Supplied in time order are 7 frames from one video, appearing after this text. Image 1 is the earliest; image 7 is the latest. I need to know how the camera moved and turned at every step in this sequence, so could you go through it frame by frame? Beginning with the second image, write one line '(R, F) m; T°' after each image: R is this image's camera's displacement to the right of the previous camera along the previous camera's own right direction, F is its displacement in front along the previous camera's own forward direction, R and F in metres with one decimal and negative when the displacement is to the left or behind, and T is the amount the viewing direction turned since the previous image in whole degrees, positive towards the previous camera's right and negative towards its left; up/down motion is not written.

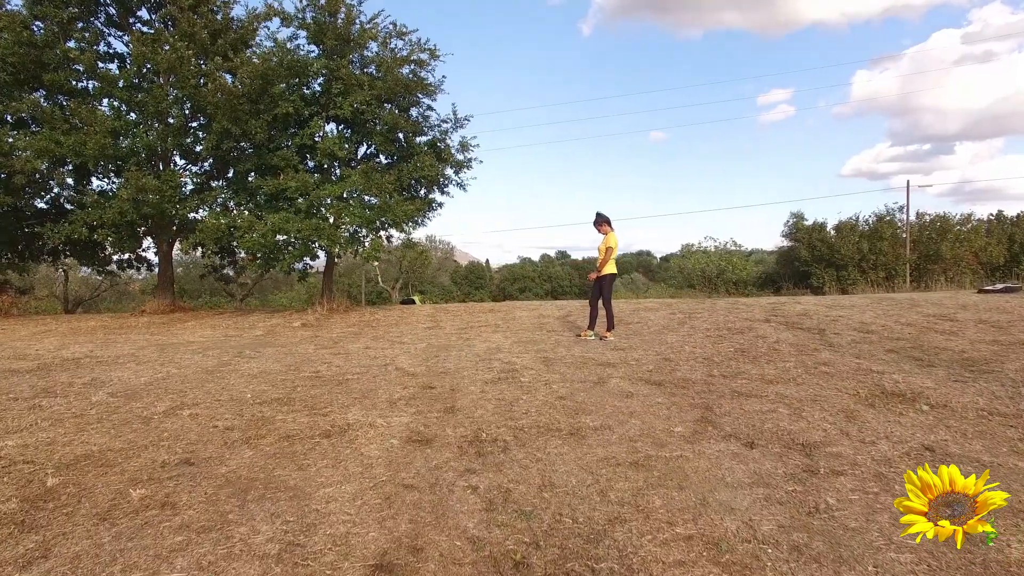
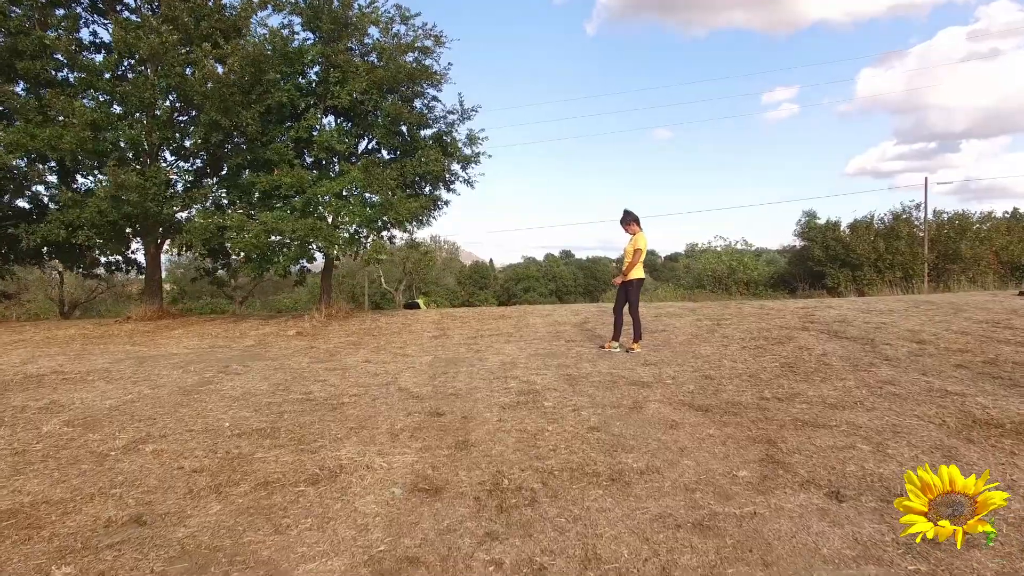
(-0.1, +0.8) m; 0°
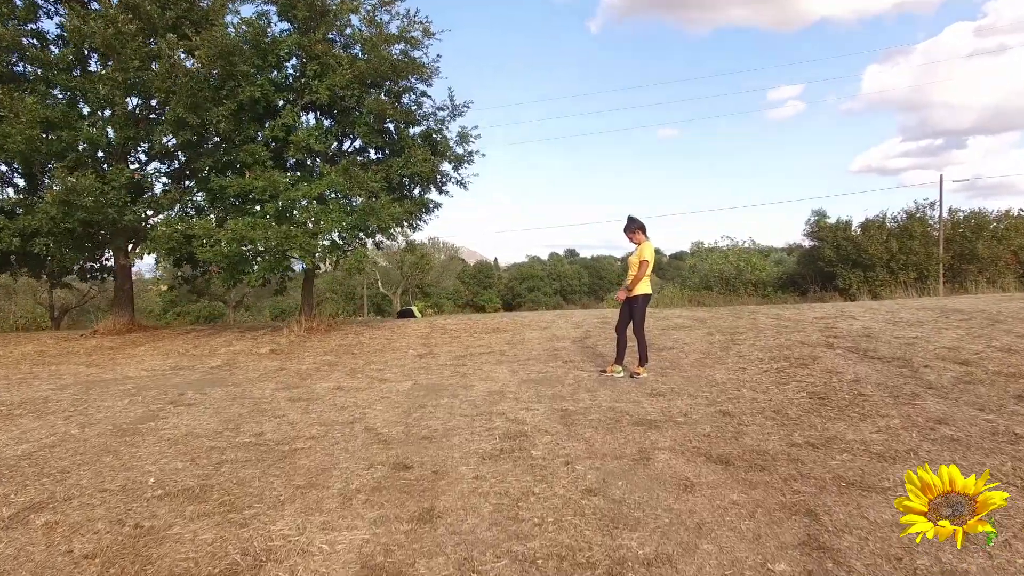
(+0.1, +0.8) m; 0°
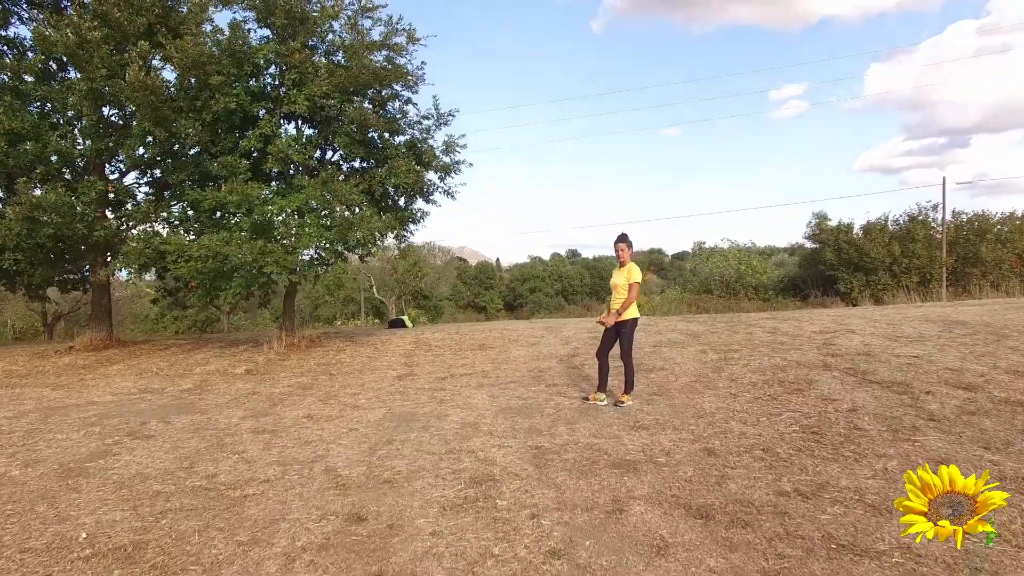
(+0.2, +0.3) m; 0°
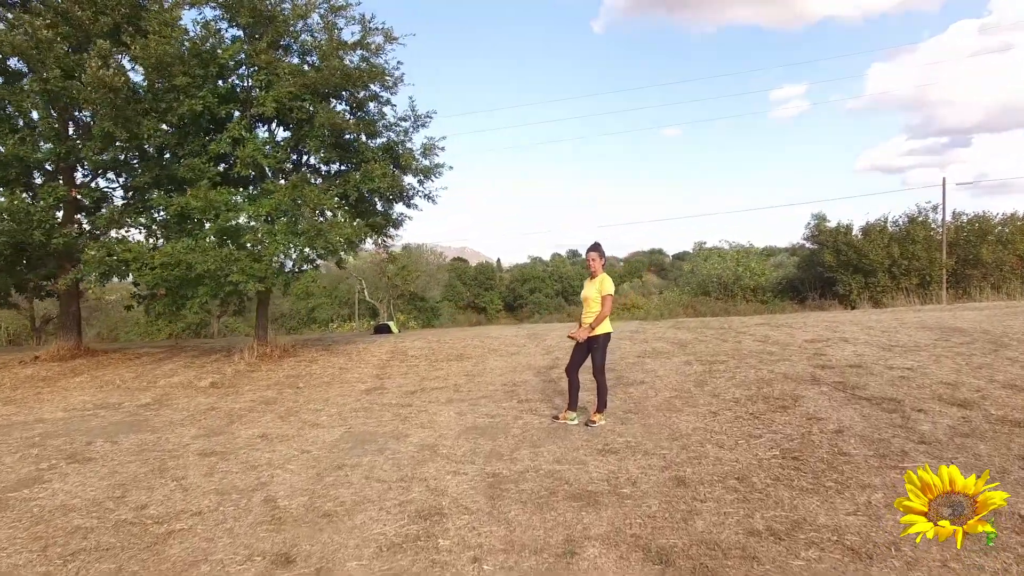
(+0.3, +0.3) m; 0°
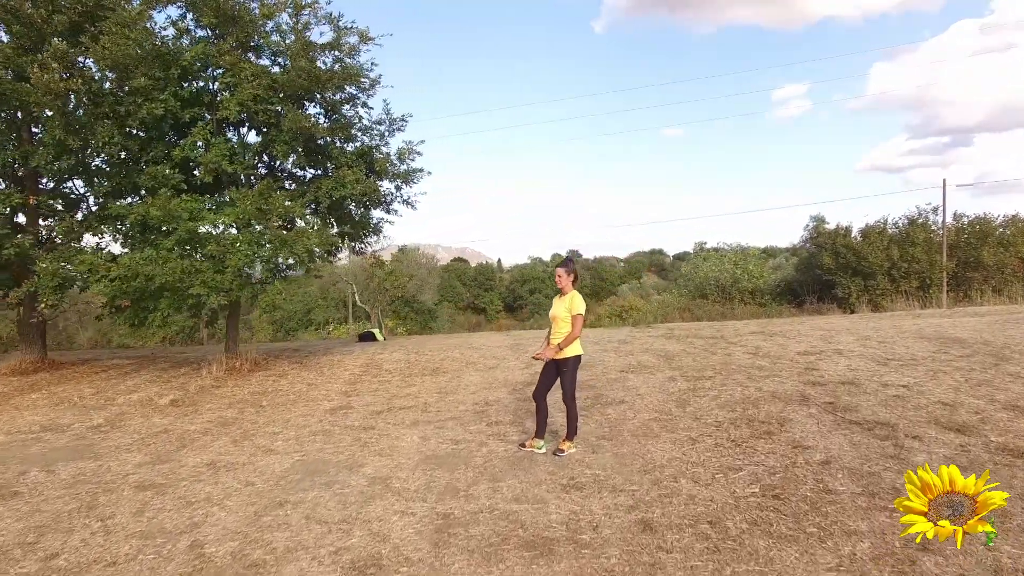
(+0.3, +0.4) m; 0°
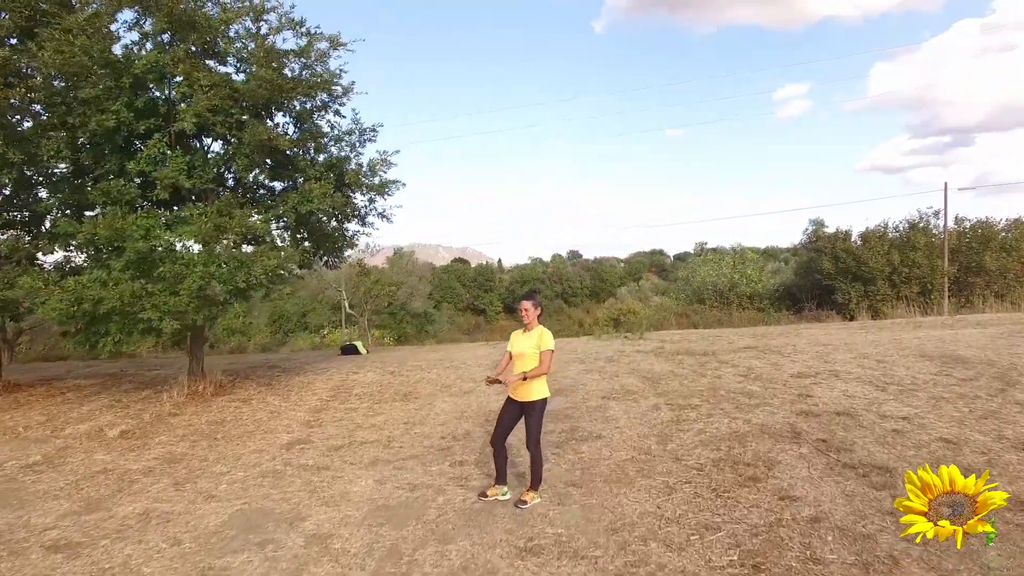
(+0.3, +0.5) m; 0°
